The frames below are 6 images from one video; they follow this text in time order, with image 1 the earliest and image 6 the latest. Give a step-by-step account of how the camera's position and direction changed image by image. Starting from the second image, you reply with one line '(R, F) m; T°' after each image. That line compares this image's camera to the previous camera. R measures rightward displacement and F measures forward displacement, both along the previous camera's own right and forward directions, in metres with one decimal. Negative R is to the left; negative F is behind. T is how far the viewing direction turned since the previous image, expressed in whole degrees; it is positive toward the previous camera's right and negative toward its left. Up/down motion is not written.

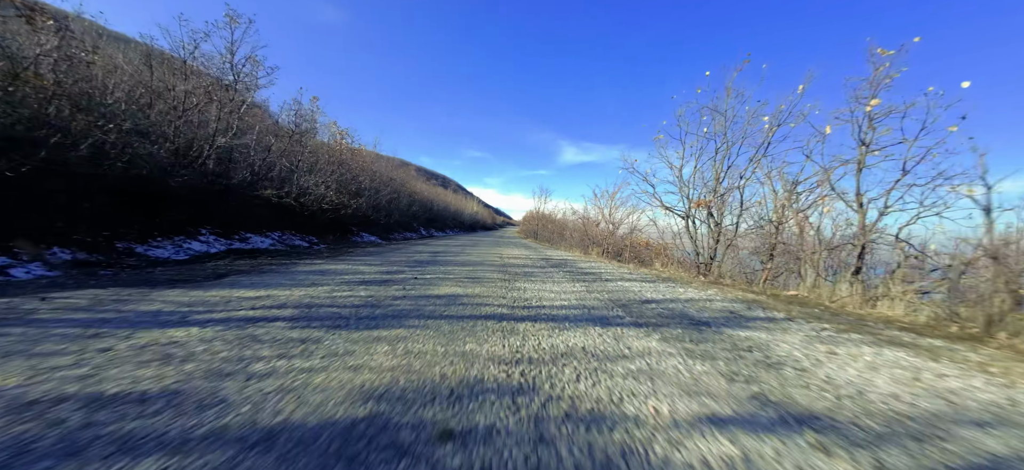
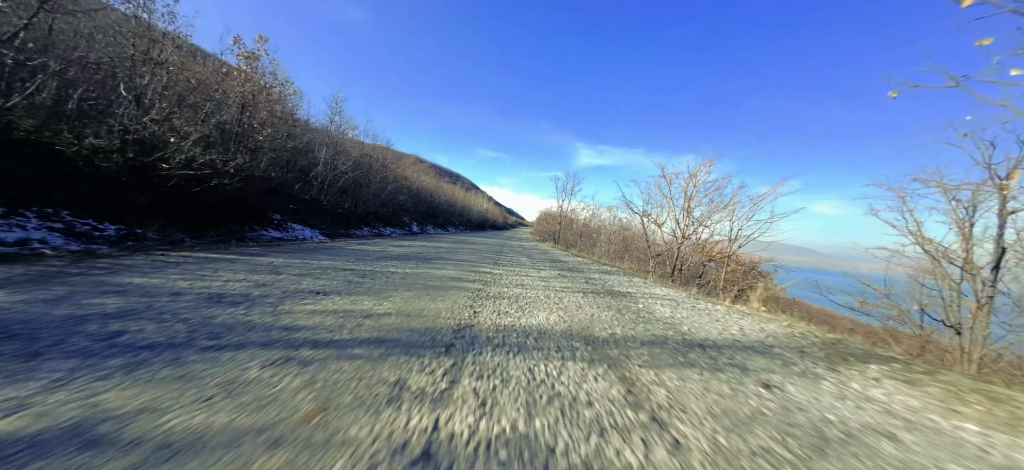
(0.0, +7.2) m; -2°
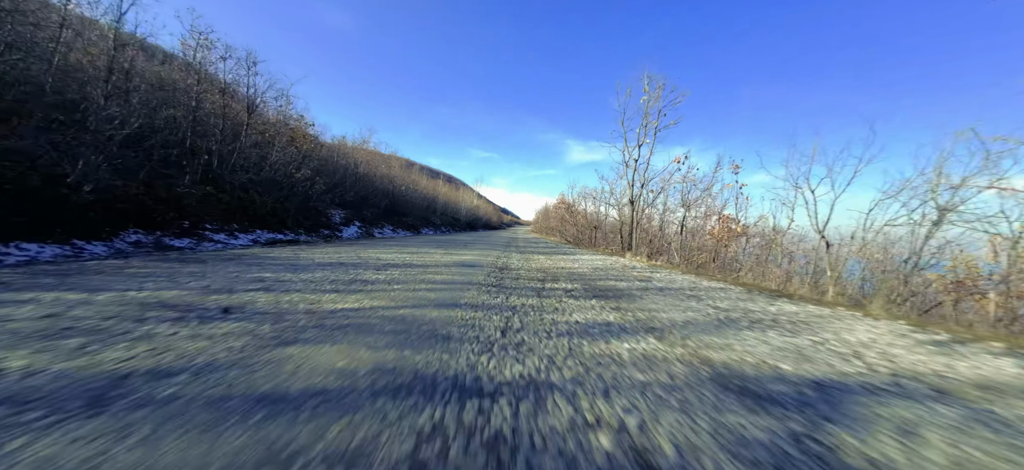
(-0.3, +10.5) m; +1°
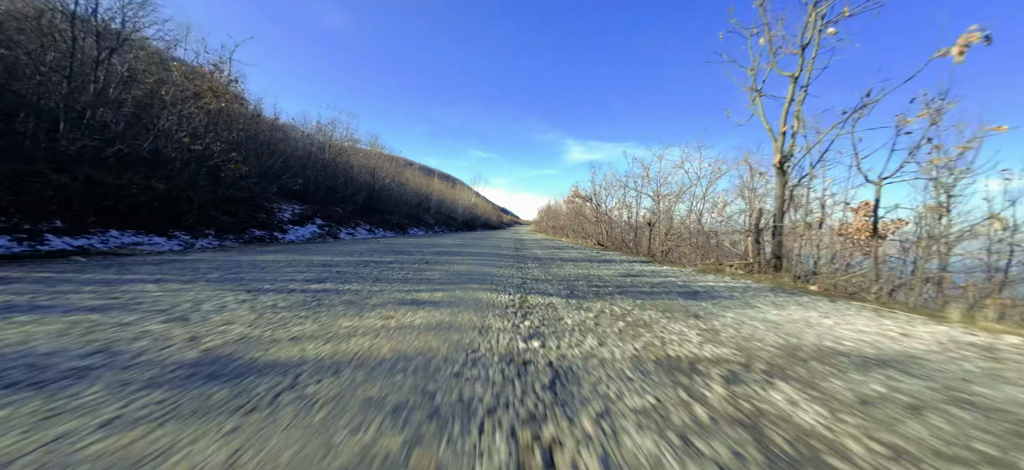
(-0.2, +3.7) m; 0°
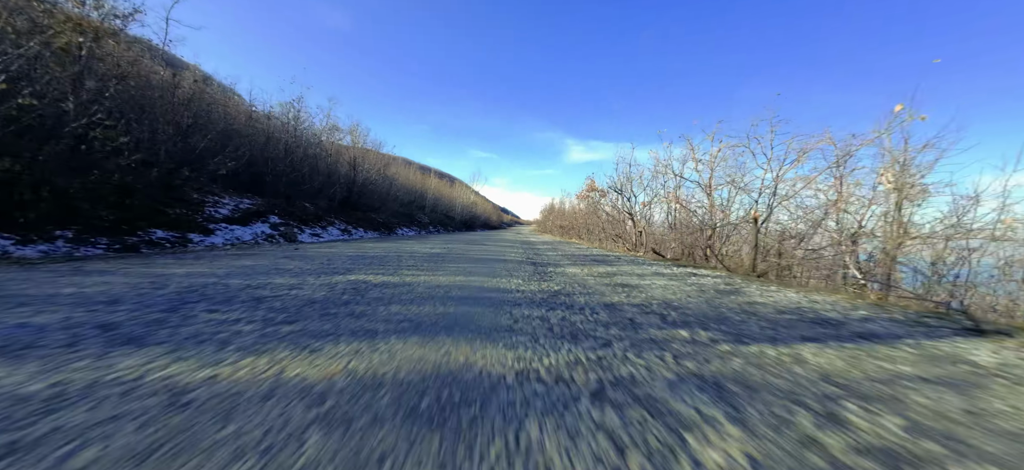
(-0.1, +2.7) m; 0°
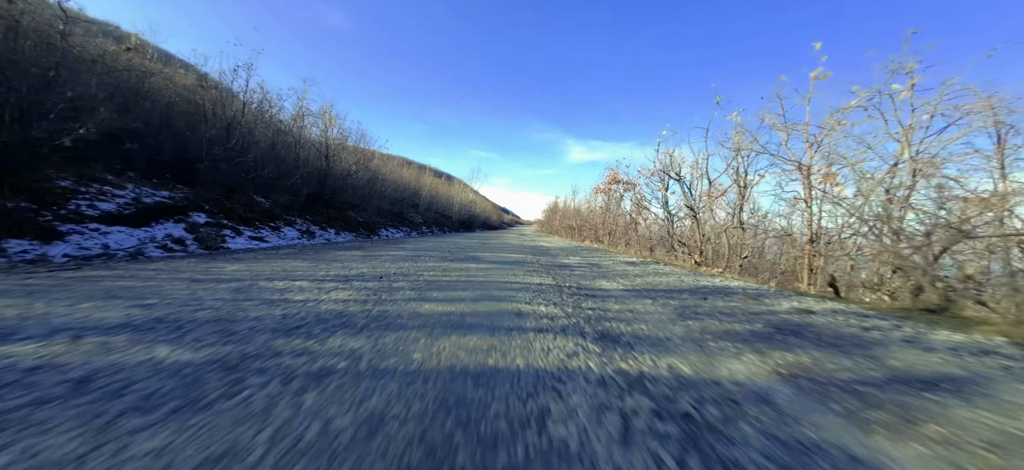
(-0.1, +2.6) m; 0°
